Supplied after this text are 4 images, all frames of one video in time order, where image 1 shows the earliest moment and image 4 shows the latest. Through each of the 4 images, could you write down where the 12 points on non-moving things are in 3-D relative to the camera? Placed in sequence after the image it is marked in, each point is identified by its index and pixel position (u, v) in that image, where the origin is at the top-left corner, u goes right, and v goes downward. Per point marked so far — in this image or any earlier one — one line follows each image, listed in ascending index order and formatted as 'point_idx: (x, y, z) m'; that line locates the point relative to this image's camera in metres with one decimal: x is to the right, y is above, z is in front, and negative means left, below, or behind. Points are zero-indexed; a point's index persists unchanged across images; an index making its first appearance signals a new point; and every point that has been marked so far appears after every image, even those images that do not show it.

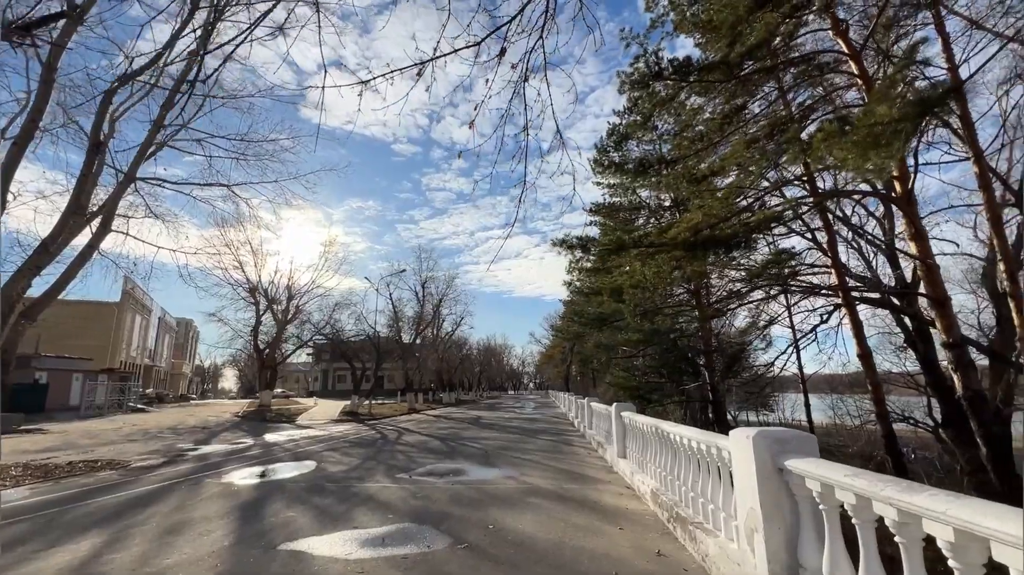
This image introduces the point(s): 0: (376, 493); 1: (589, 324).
0: (-1.7, -2.6, +6.0) m
1: (+2.7, -1.4, +16.5) m
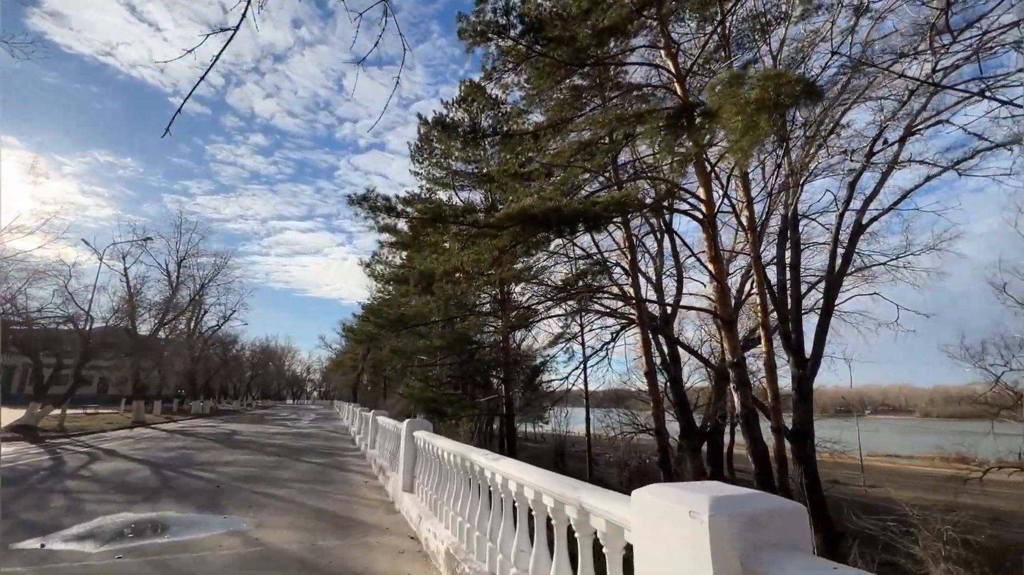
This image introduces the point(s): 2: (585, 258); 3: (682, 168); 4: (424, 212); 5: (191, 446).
0: (-3.9, -2.0, +3.1) m
1: (-3.9, -1.3, +14.6) m
2: (+2.1, +0.8, +13.5) m
3: (+2.9, +2.0, +7.8) m
4: (-1.4, +1.1, +7.0) m
5: (-9.3, -4.6, +13.6) m
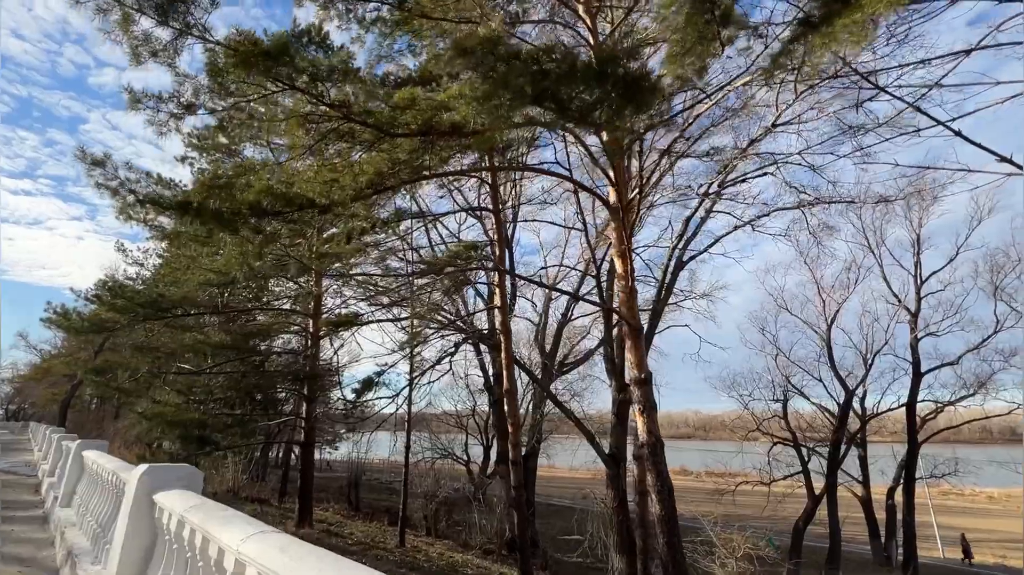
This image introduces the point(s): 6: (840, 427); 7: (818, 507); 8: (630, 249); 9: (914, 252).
0: (-3.5, -1.1, -0.8) m
1: (-8.0, -0.6, +9.8) m
2: (-1.9, +0.8, +11.4) m
3: (+1.2, +2.1, +6.5) m
4: (-2.4, +1.6, +4.0) m
5: (-12.9, -3.2, +6.6) m
6: (+12.9, -5.5, +18.4) m
7: (+11.9, -8.5, +18.2) m
8: (+1.7, +0.5, +6.7) m
9: (+16.6, +1.5, +19.4) m
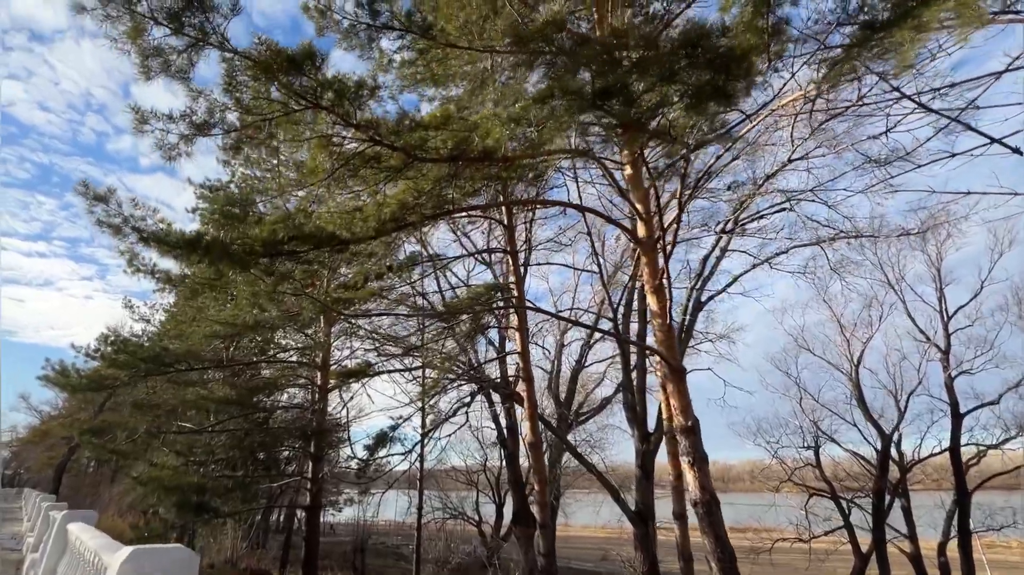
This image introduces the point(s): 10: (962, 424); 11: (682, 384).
0: (-3.2, -1.0, -1.3) m
1: (-7.6, -1.6, +9.3) m
2: (-1.5, -0.3, +11.0) m
3: (+1.5, +1.6, +6.2) m
4: (-2.1, +1.3, +3.7) m
5: (-12.5, -4.1, +5.9) m
6: (+13.5, -6.9, +17.2) m
7: (+12.6, -9.9, +16.7) m
8: (+2.0, 0.0, +6.2) m
9: (+17.1, 0.0, +18.9) m
10: (+16.5, -5.0, +17.2) m
11: (+2.0, -1.1, +5.4) m
